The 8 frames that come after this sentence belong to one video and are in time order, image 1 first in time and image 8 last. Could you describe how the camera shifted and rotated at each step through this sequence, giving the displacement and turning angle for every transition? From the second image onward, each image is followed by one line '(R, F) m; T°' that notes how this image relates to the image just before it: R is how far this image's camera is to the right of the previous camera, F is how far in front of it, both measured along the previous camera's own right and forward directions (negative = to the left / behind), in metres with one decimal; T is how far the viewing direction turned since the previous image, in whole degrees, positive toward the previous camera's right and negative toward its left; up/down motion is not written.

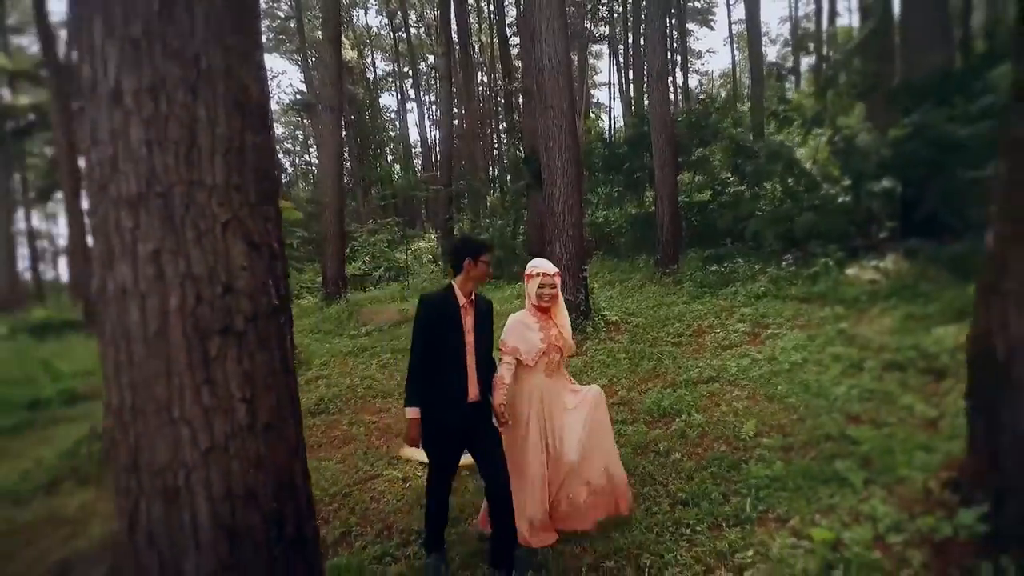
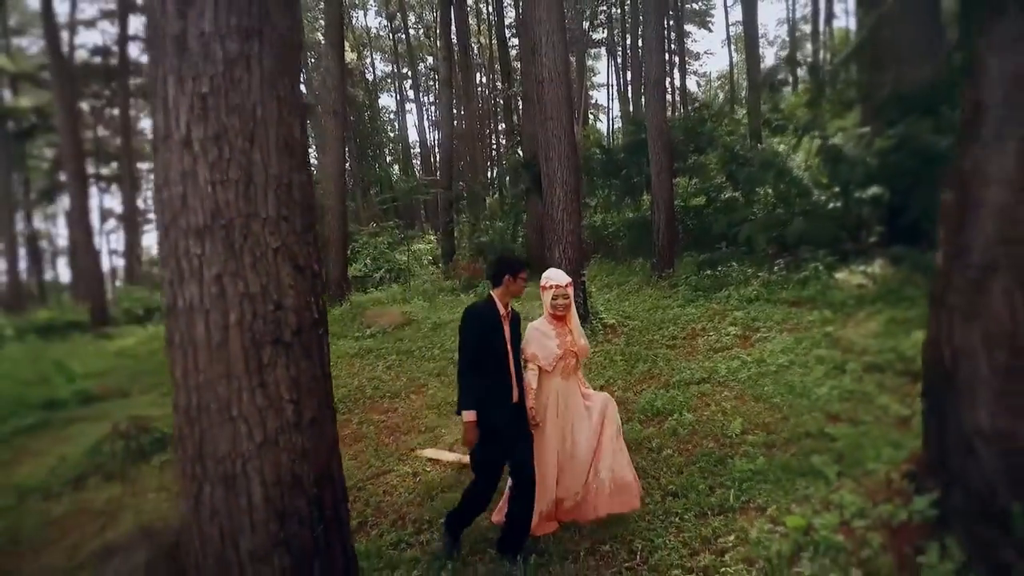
(0.0, -0.3) m; 0°
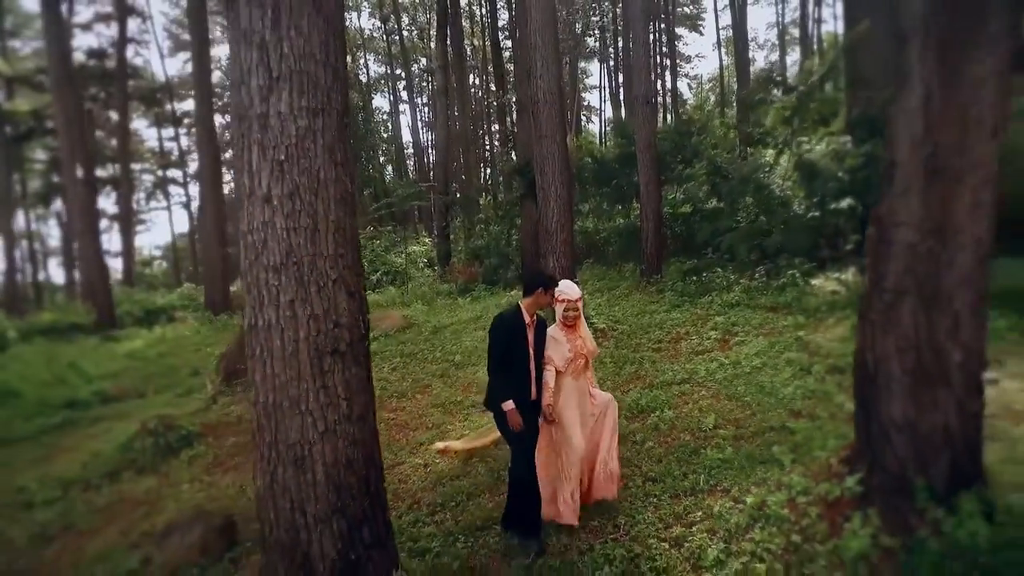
(-0.1, -0.5) m; +1°
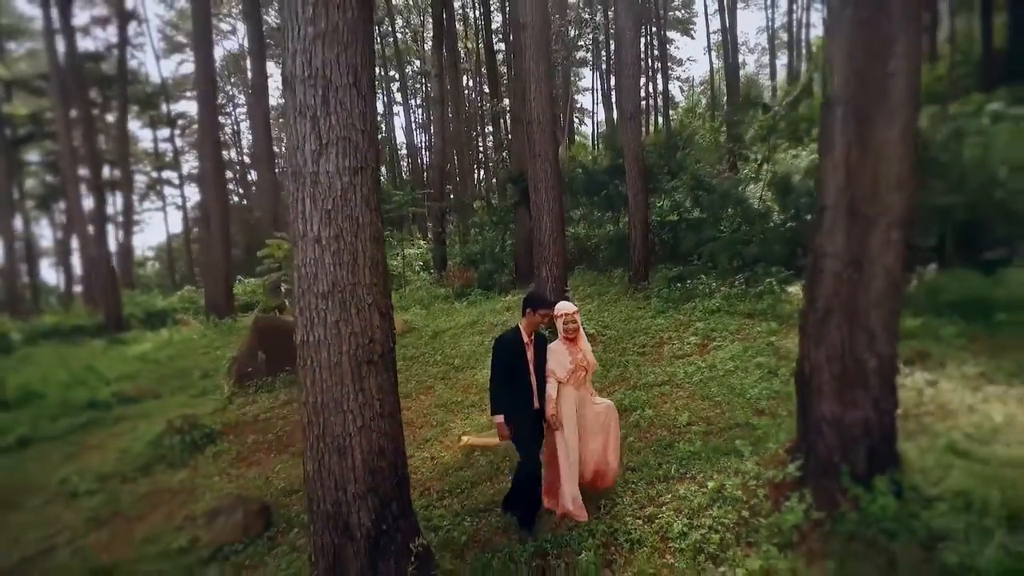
(0.0, -0.6) m; +1°
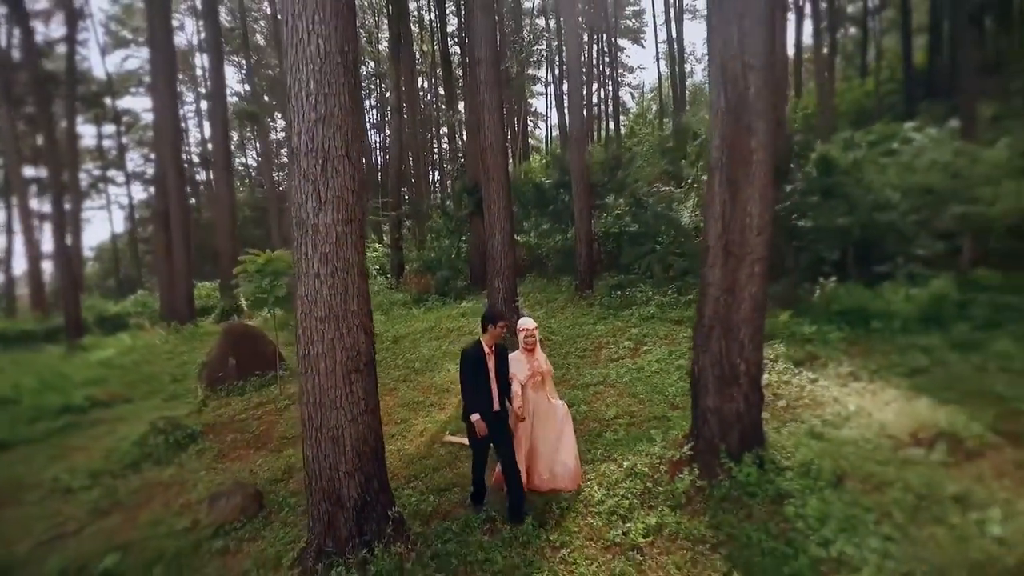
(0.0, -1.0) m; +4°
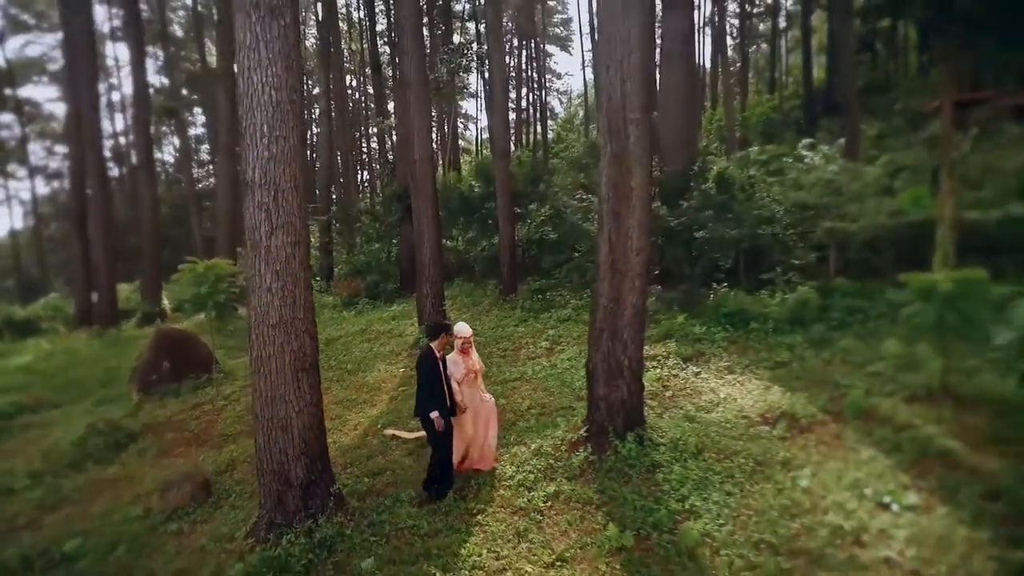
(0.0, -0.9) m; +6°
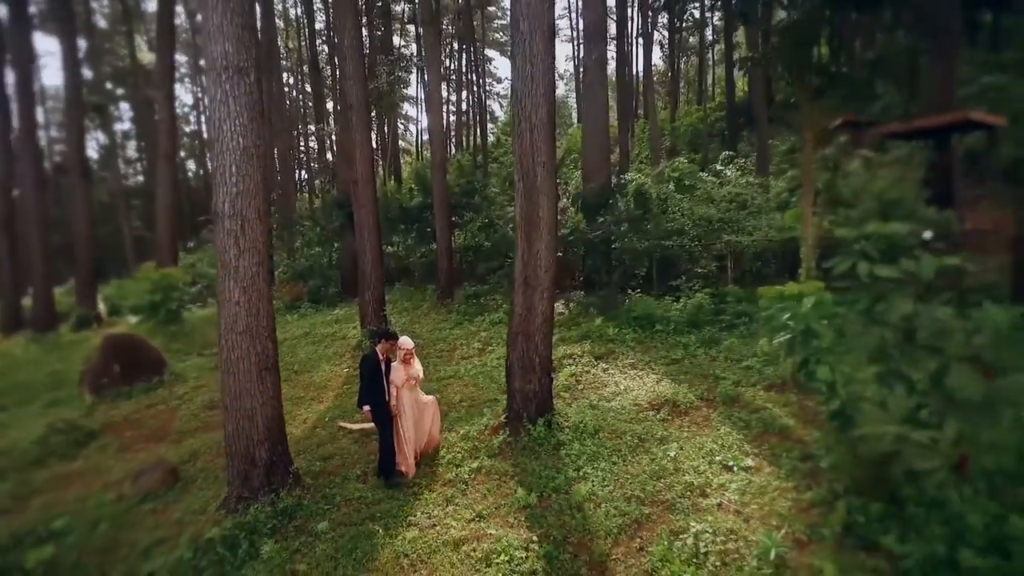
(+0.1, -1.1) m; +5°
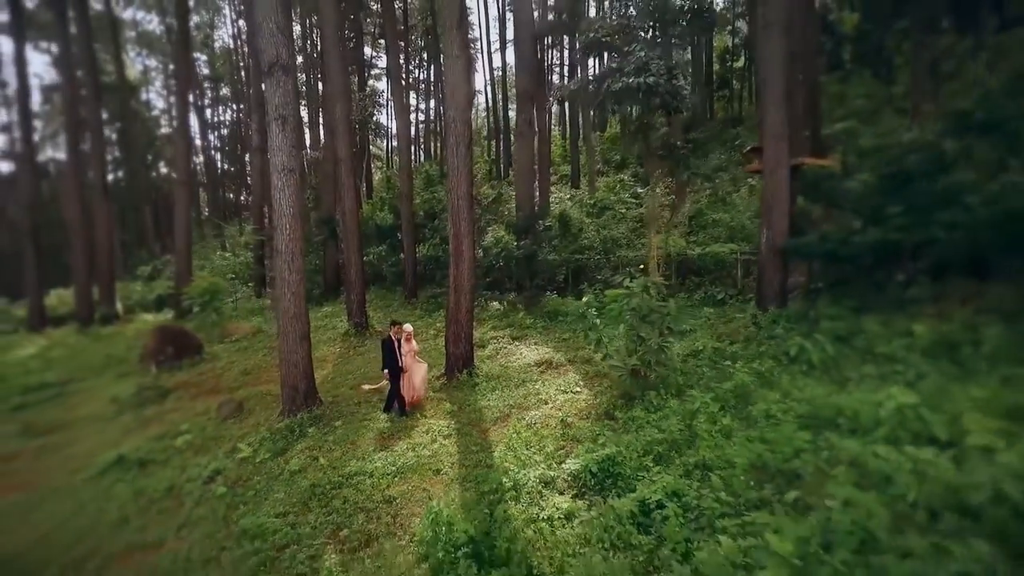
(+0.6, -4.4) m; +3°
